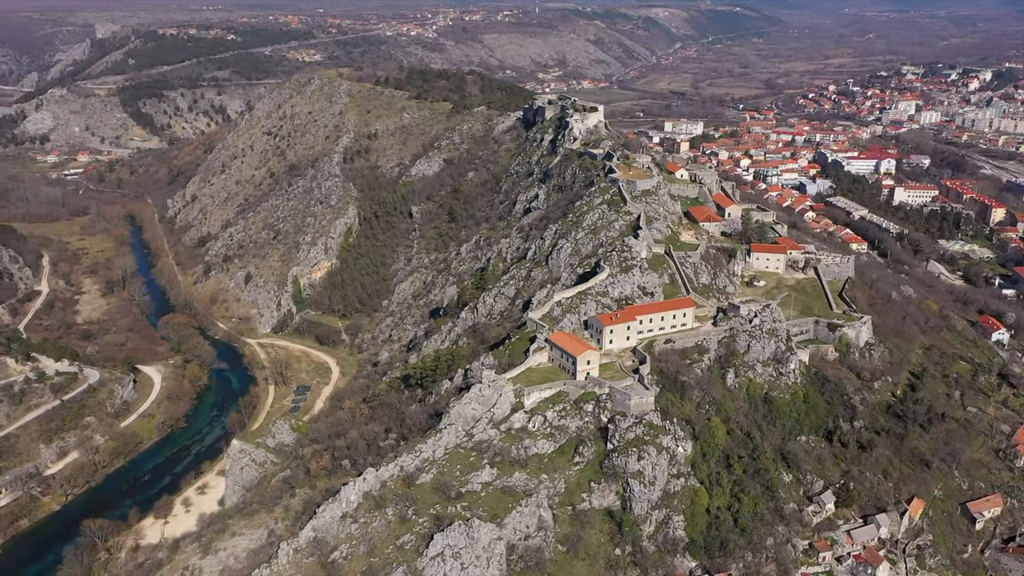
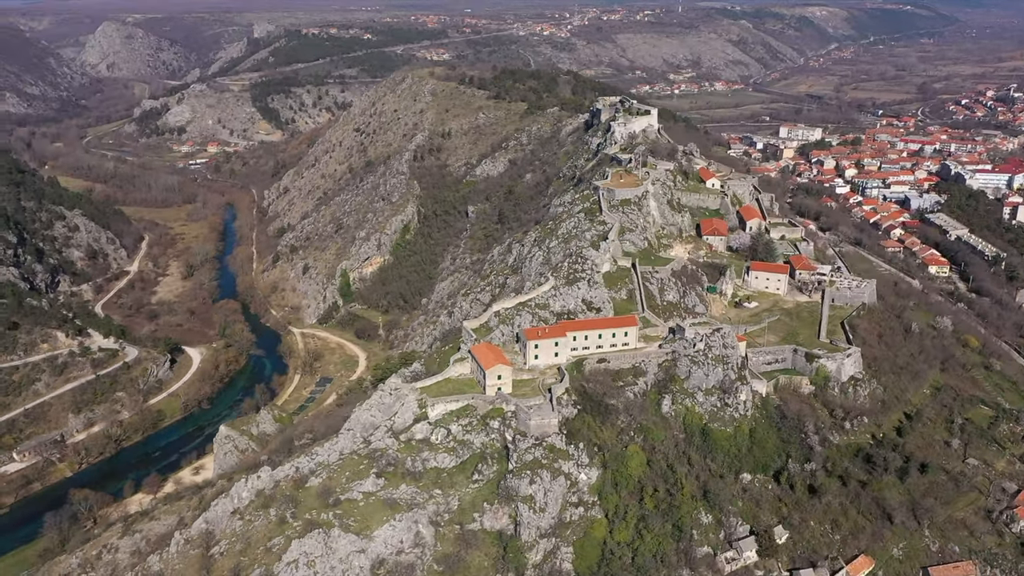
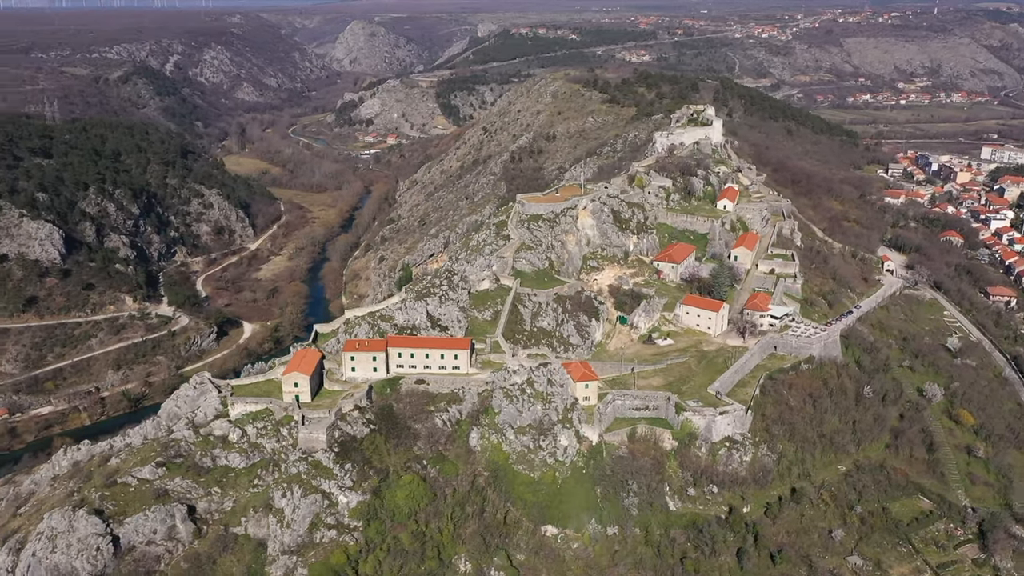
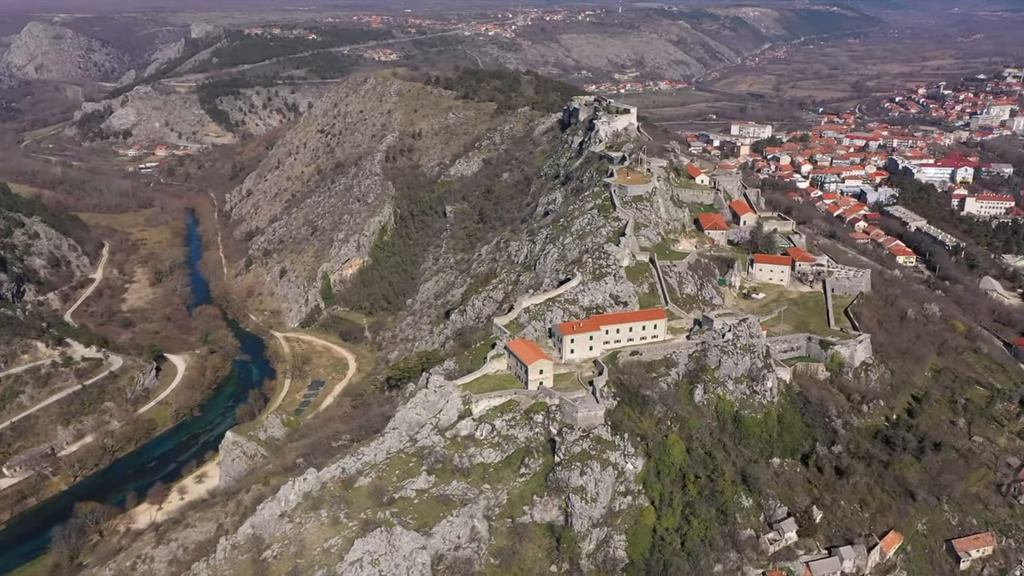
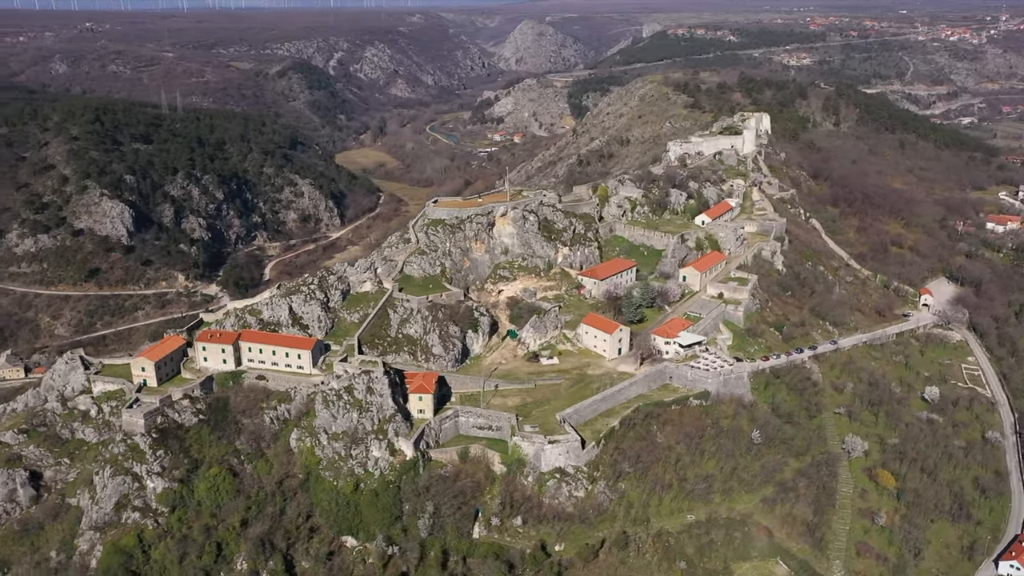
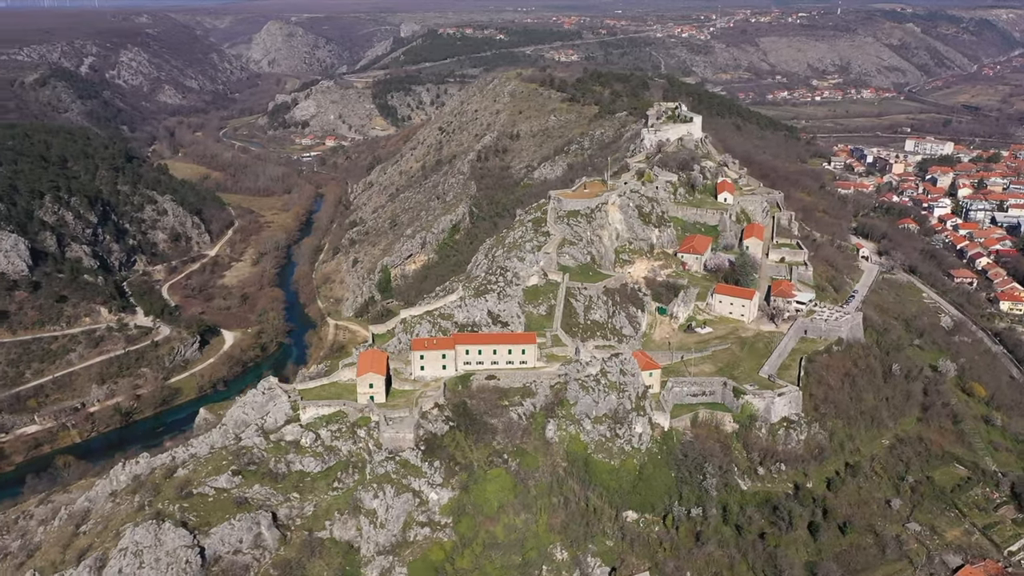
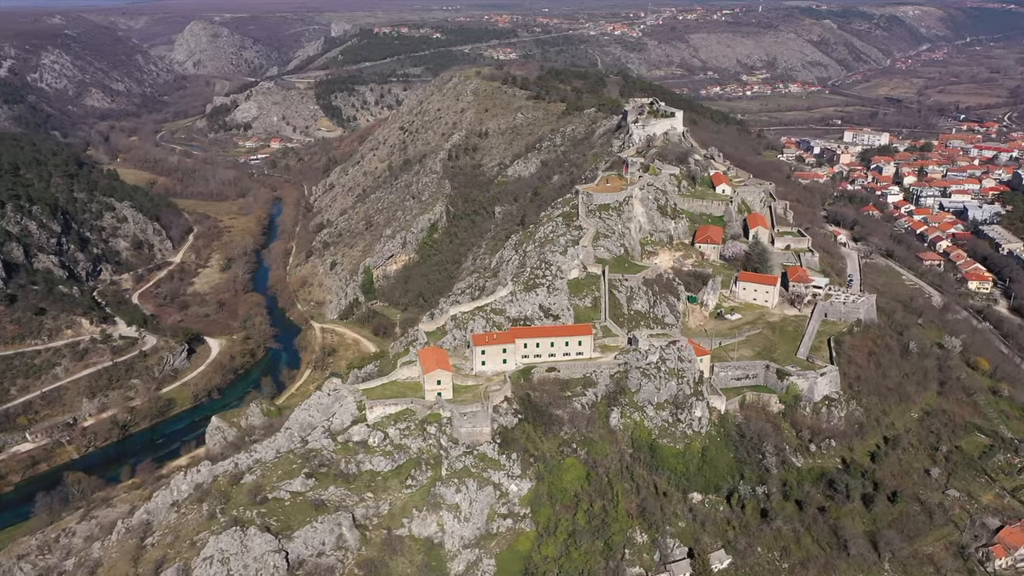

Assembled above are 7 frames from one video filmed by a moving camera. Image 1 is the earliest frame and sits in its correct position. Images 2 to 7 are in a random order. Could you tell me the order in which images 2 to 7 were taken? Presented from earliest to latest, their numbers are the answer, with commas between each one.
4, 2, 7, 6, 3, 5
